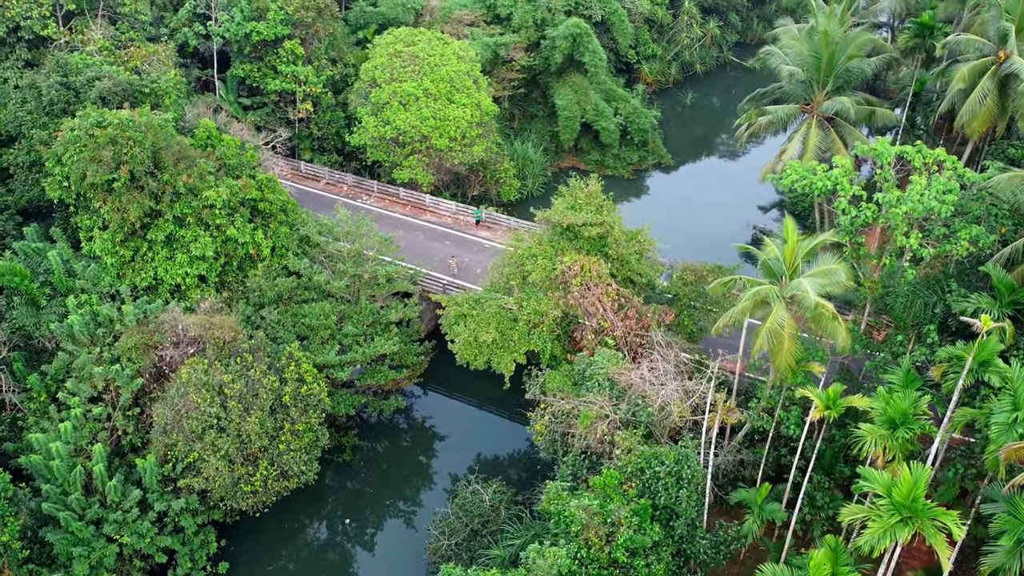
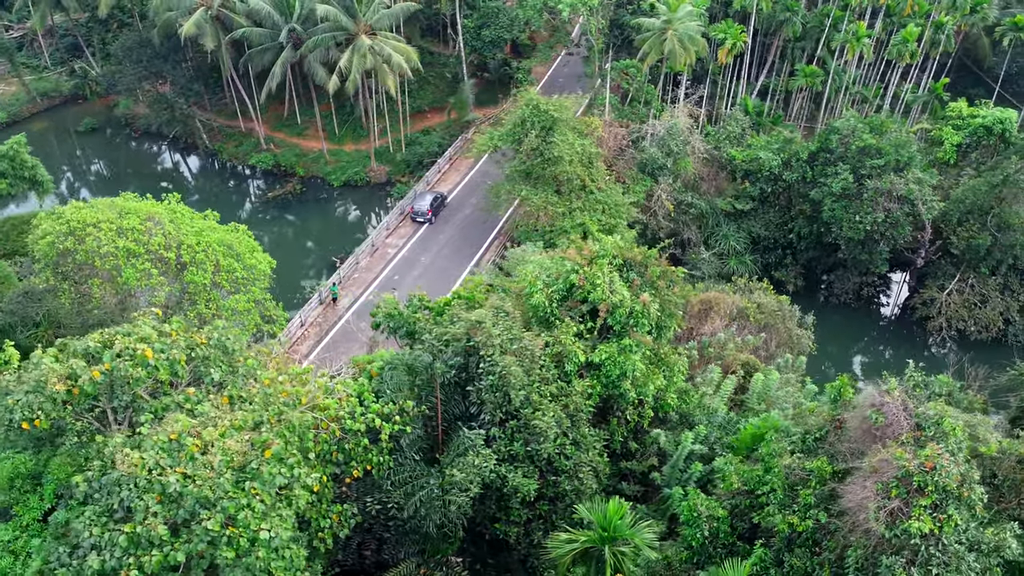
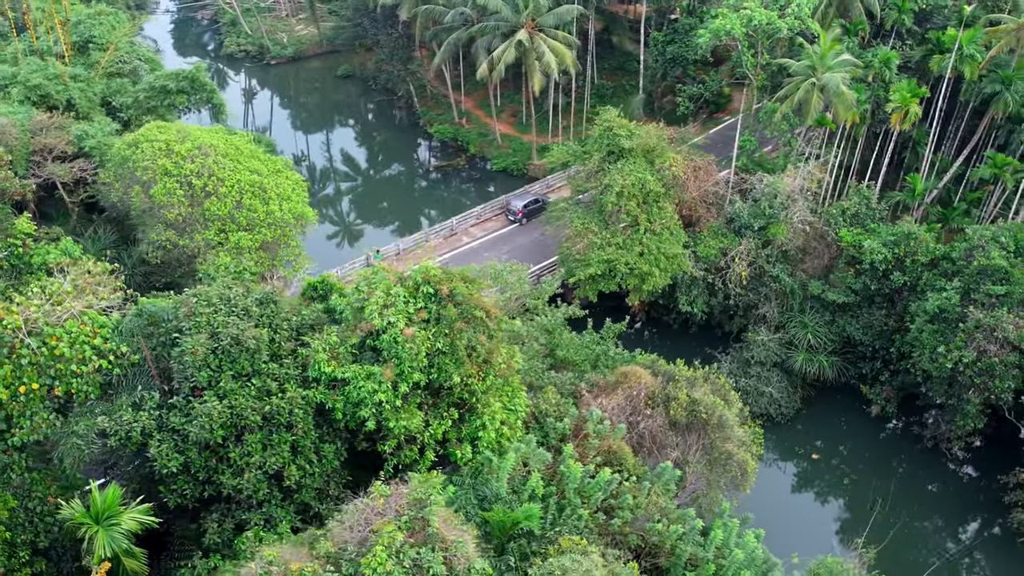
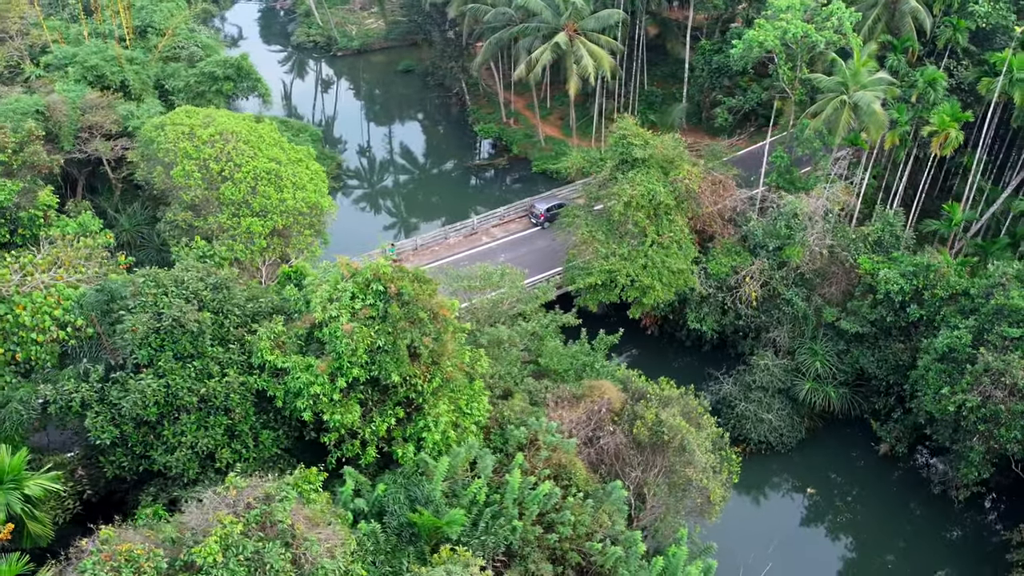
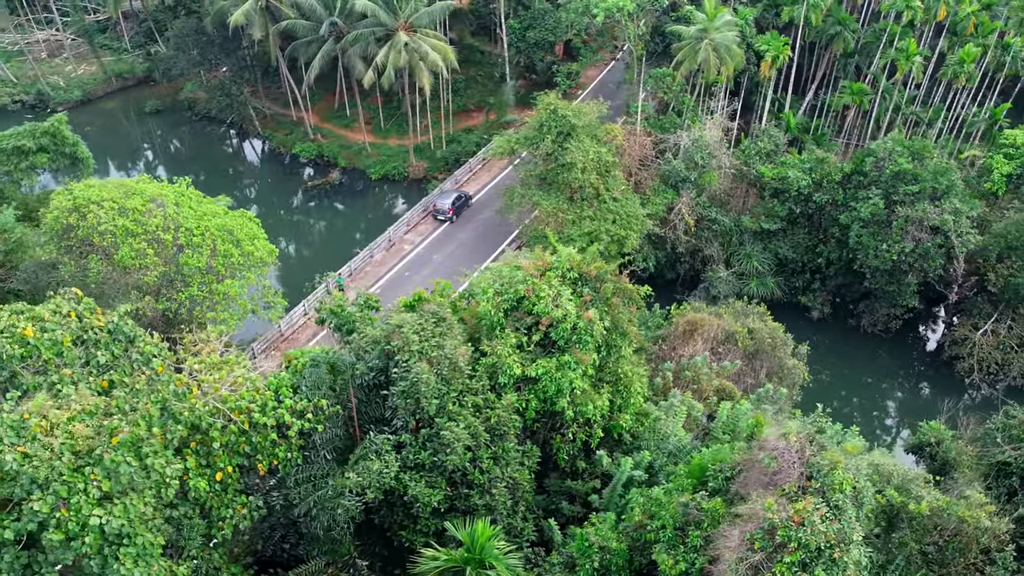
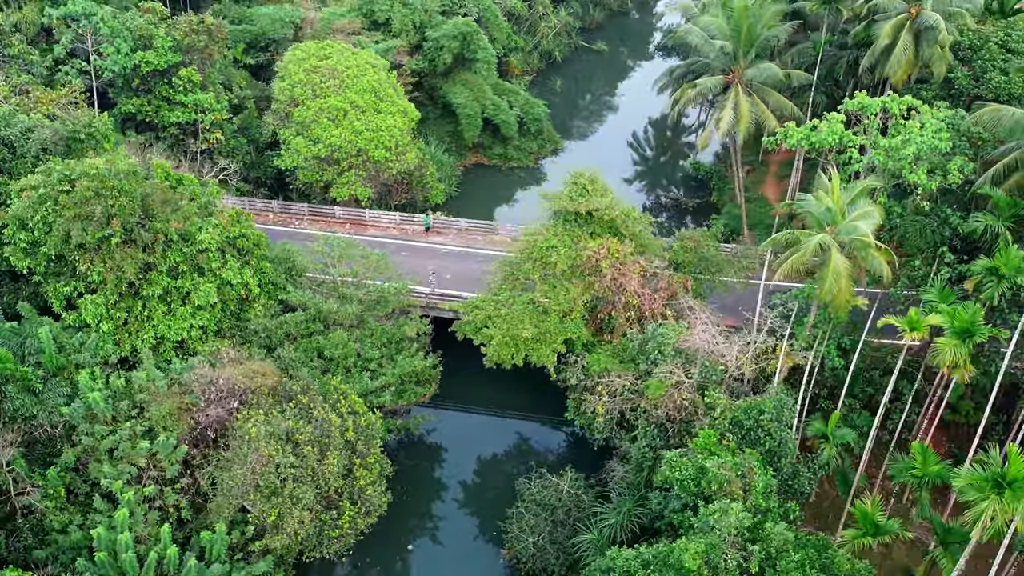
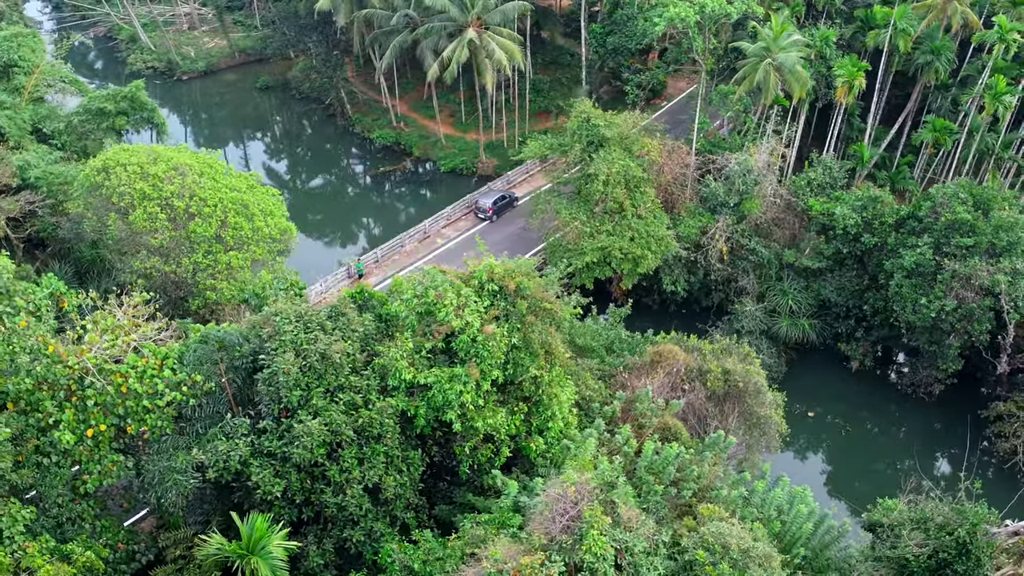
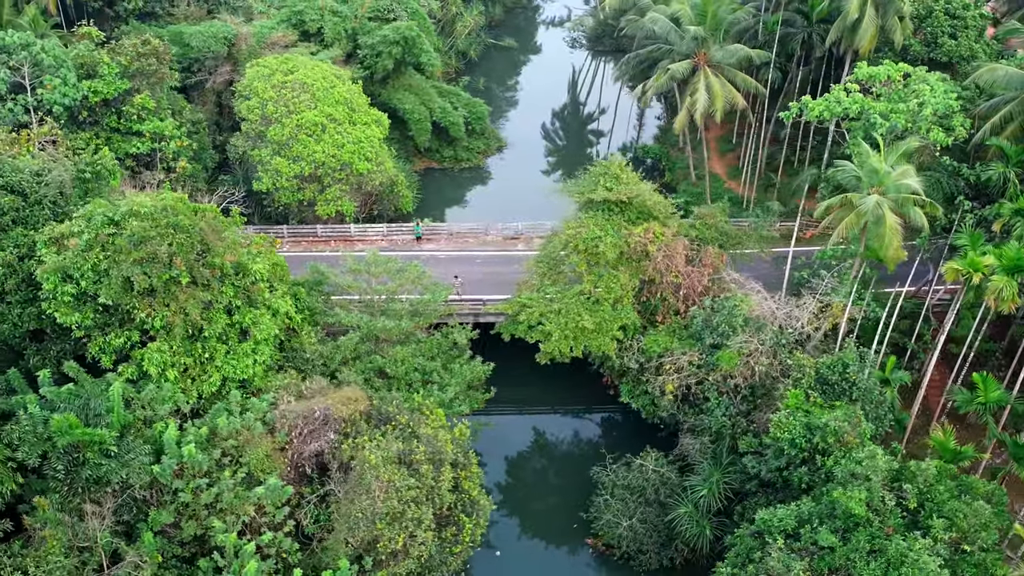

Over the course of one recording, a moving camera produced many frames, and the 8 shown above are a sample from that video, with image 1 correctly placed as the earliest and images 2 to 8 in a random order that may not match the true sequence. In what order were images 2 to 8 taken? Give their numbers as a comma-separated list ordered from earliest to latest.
6, 8, 4, 3, 7, 5, 2
